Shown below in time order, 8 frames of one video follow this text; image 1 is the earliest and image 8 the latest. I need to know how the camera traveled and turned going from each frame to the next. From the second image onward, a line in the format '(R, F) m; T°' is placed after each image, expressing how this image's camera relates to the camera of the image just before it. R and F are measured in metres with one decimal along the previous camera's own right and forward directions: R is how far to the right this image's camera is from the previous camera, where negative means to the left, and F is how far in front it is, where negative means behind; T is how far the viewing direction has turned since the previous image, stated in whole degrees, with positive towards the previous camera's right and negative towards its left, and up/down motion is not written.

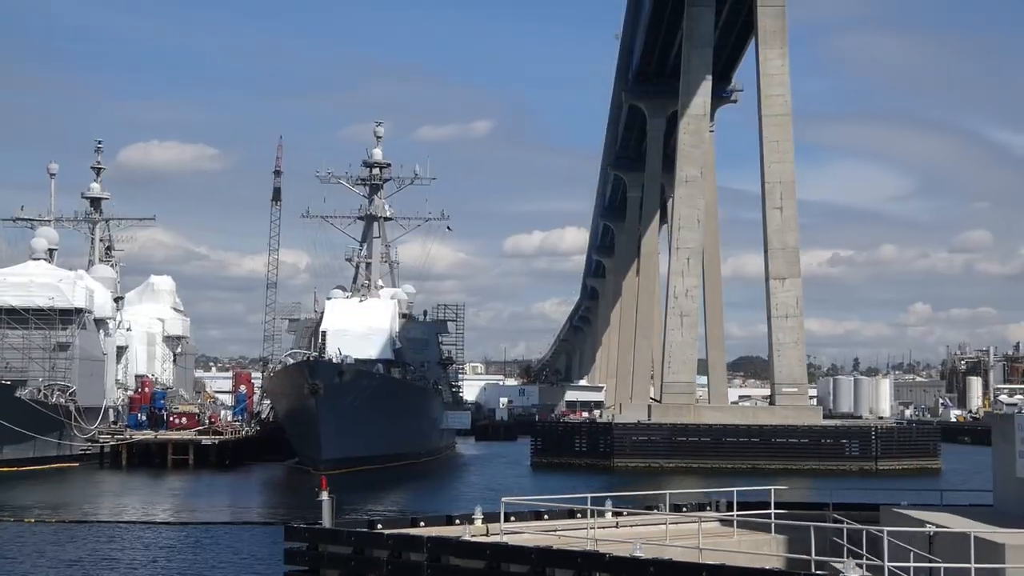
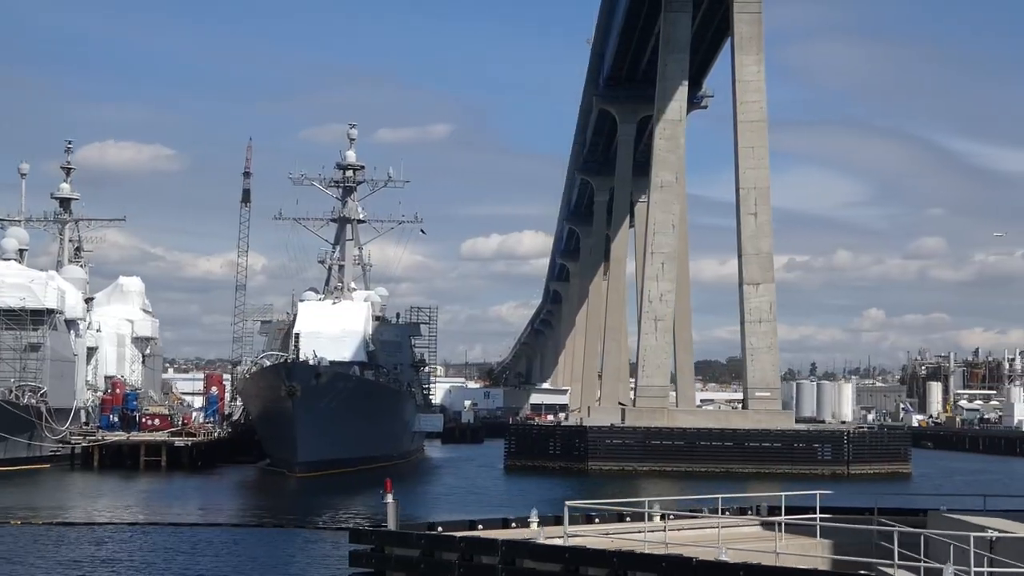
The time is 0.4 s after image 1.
(+0.4, +0.3) m; +1°
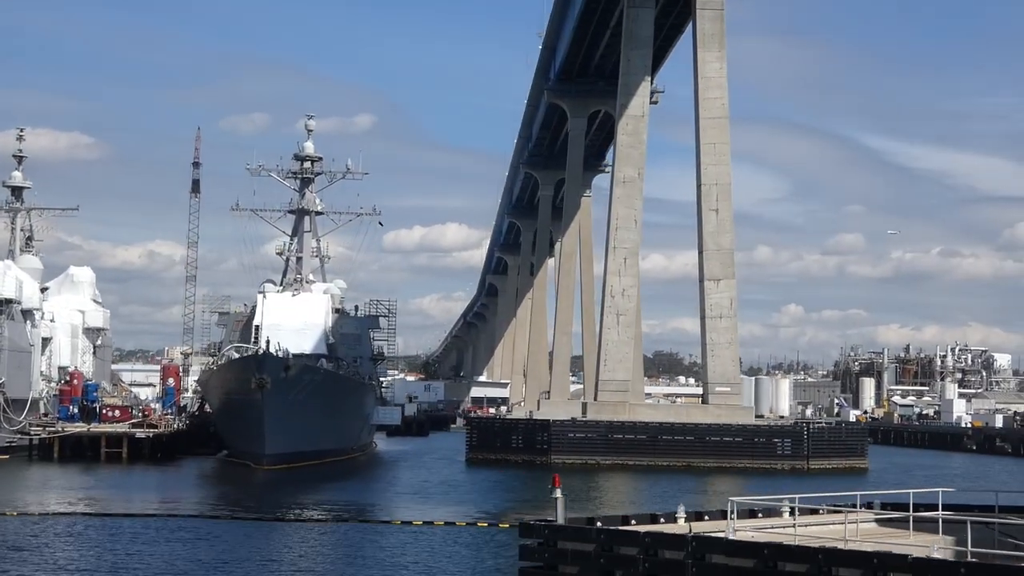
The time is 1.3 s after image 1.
(-0.8, 0.0) m; +3°
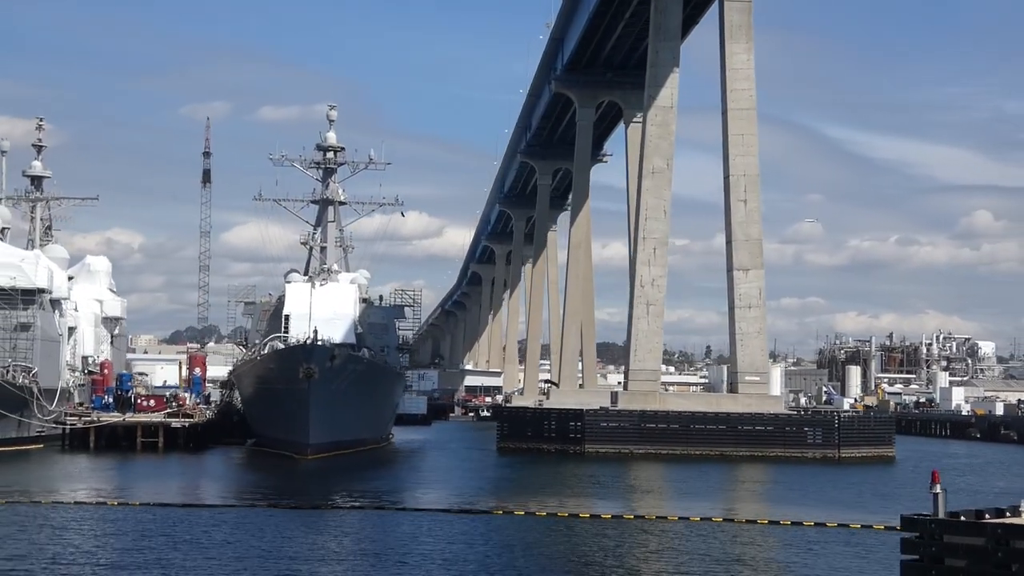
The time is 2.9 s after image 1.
(-1.5, -0.1) m; +1°
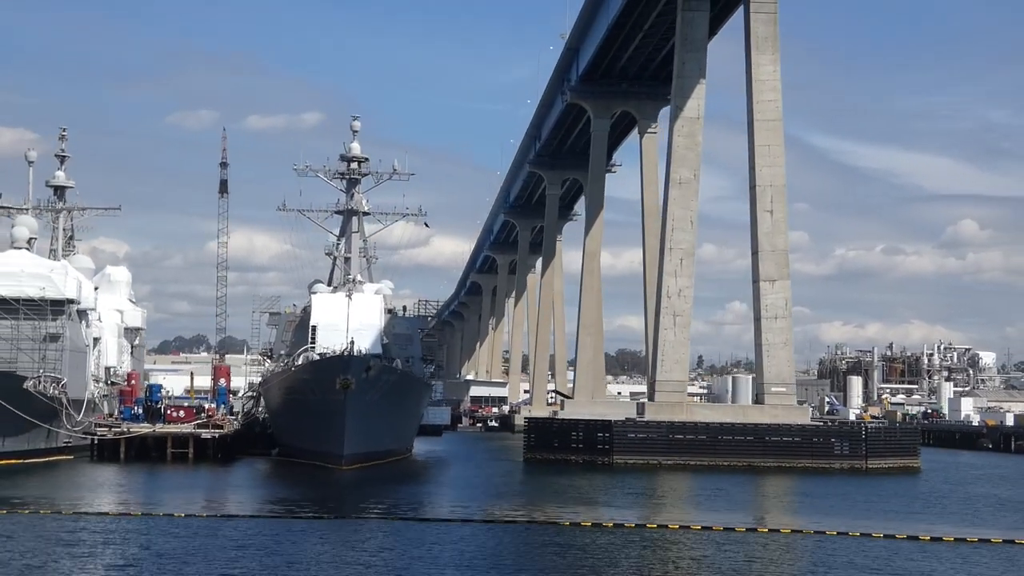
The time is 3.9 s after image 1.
(-0.9, -0.1) m; 0°
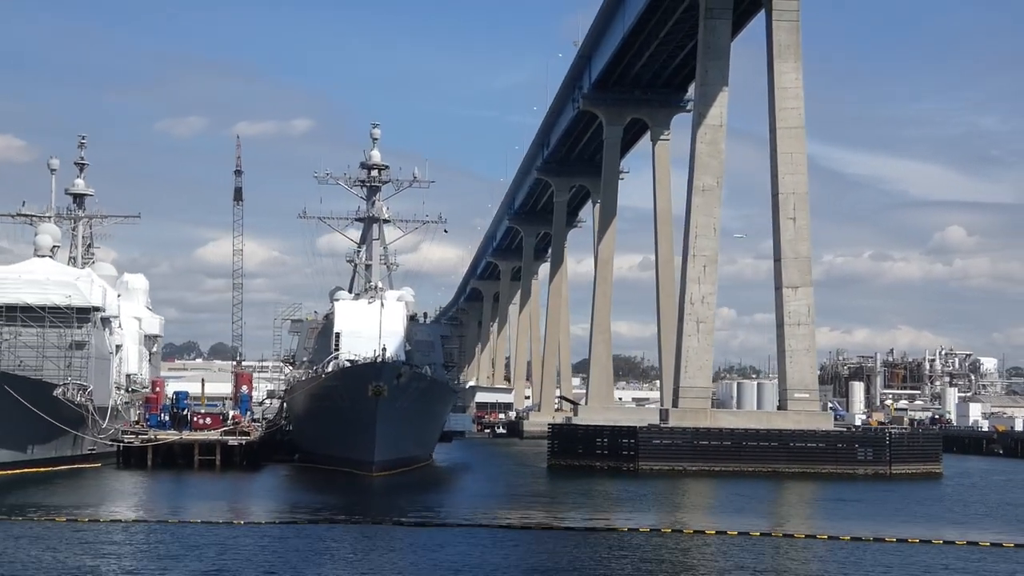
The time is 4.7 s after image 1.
(-0.8, -0.1) m; 0°
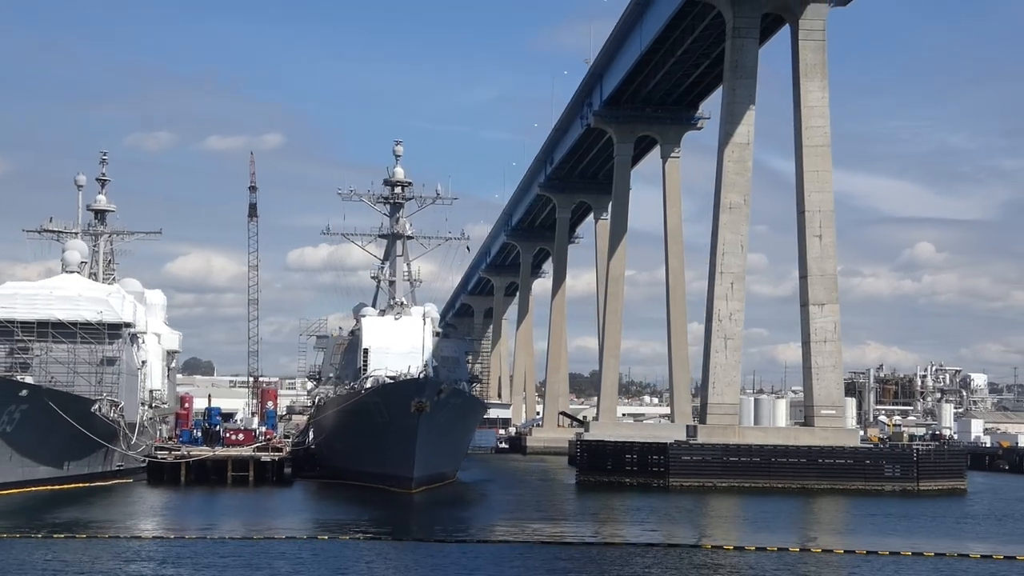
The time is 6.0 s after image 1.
(-1.3, -0.2) m; 0°
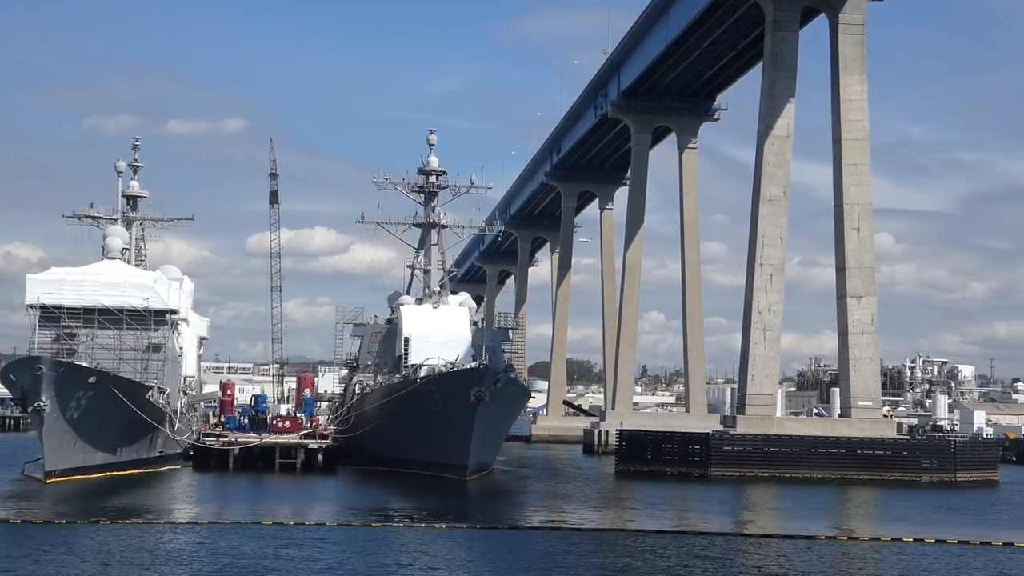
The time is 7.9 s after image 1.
(-1.8, -0.3) m; +1°
